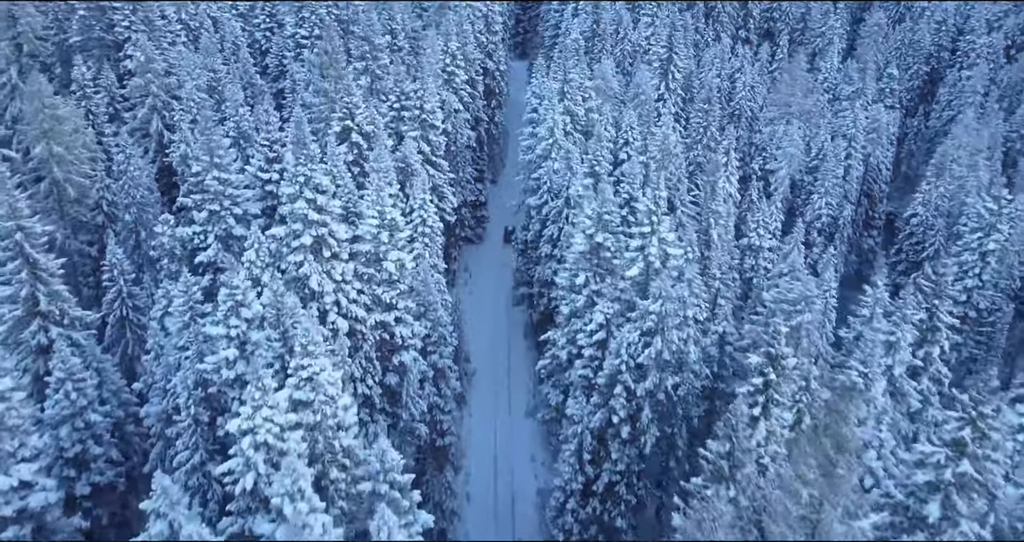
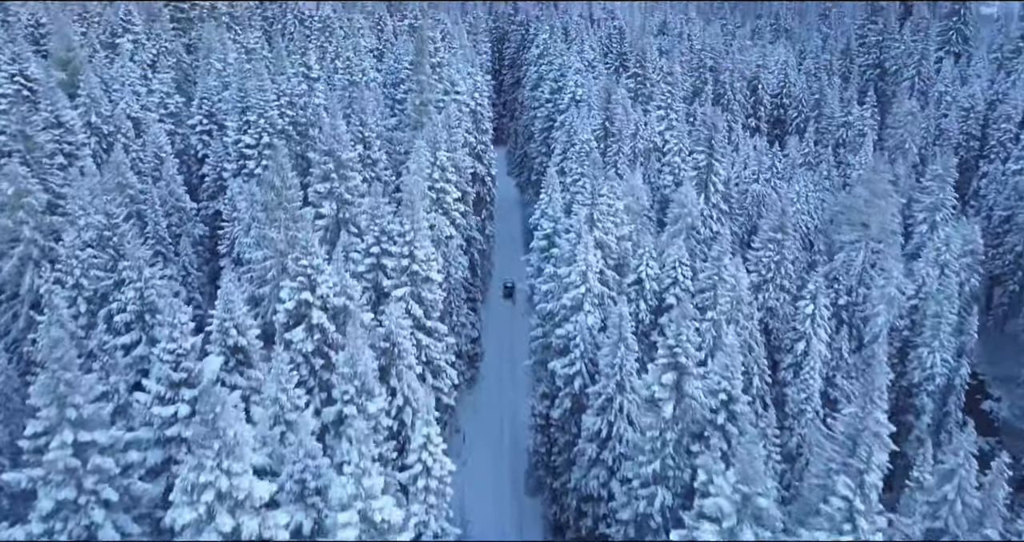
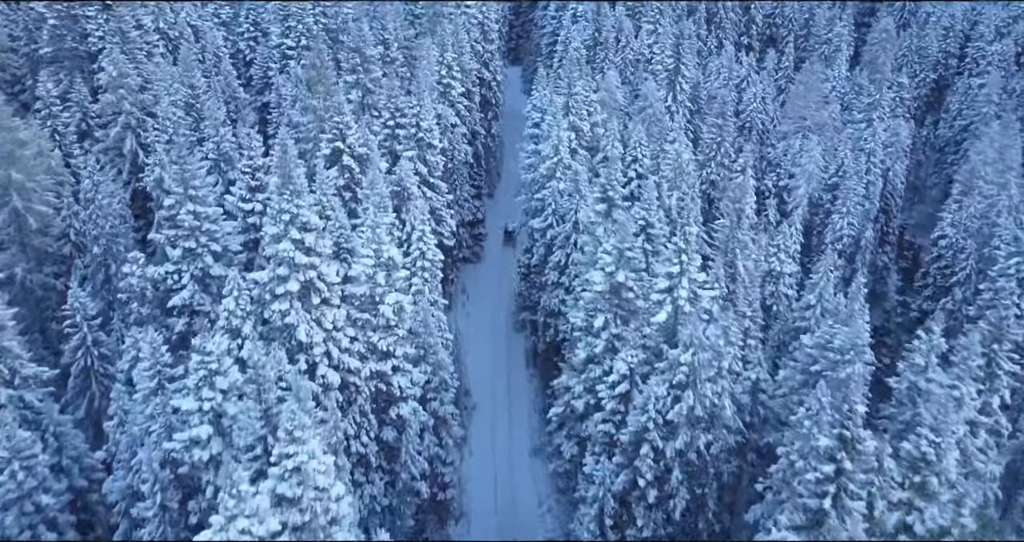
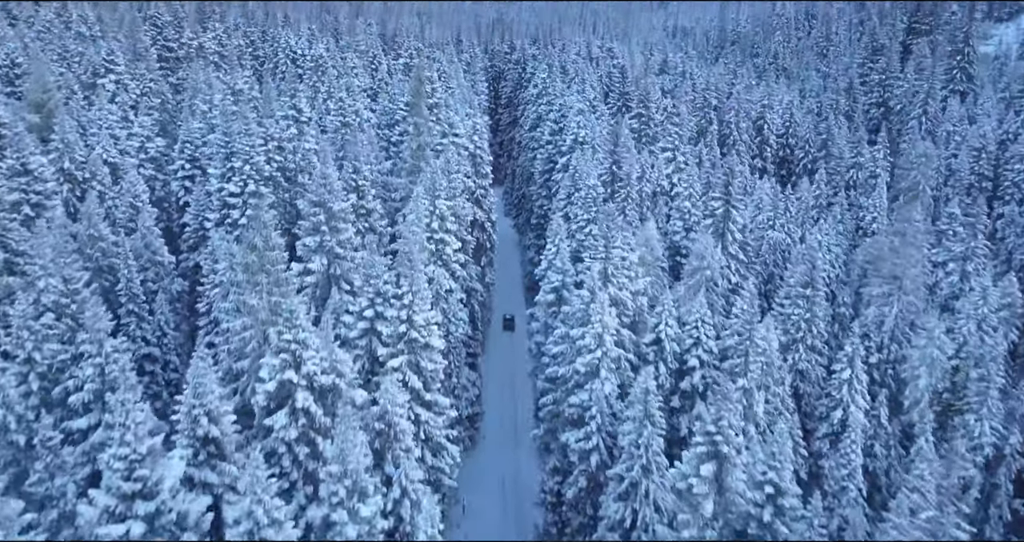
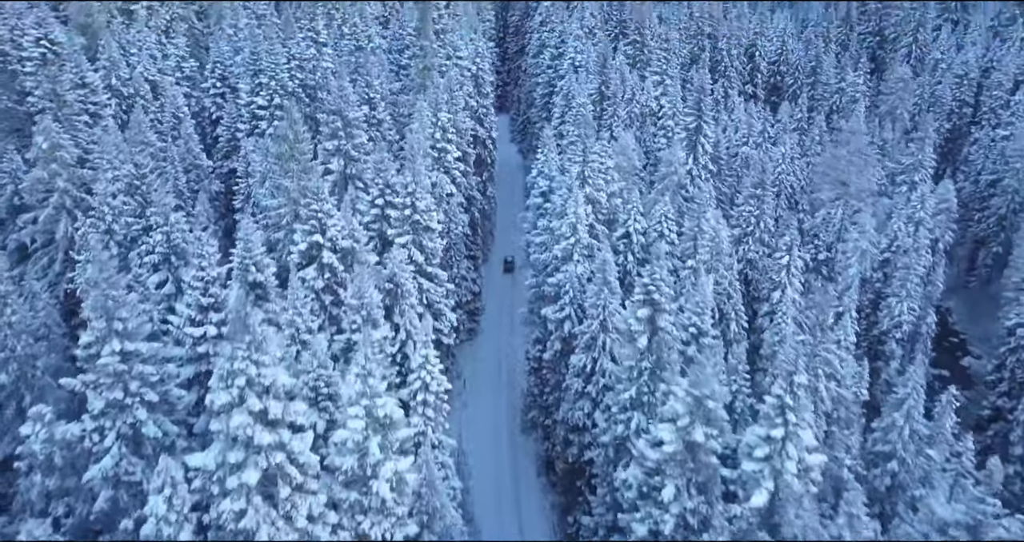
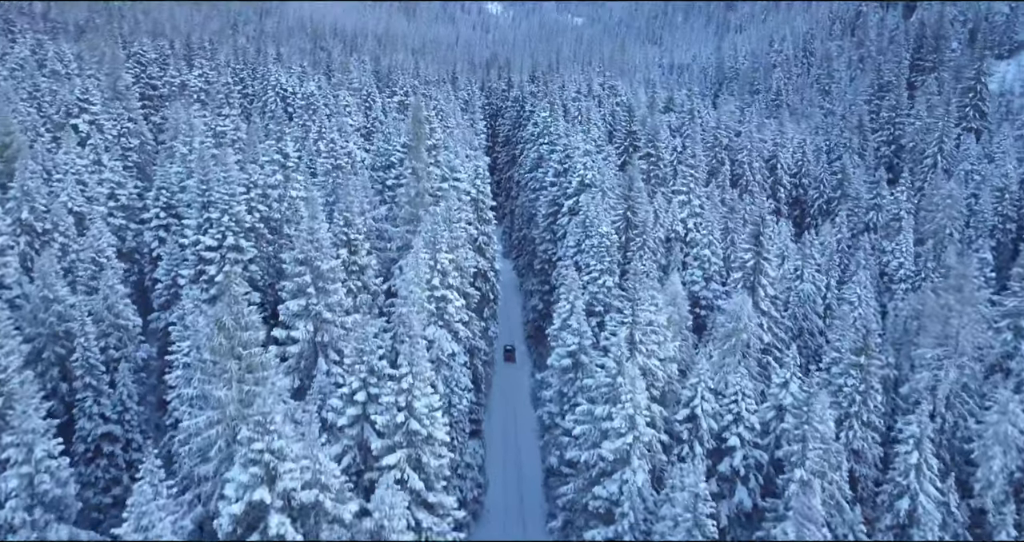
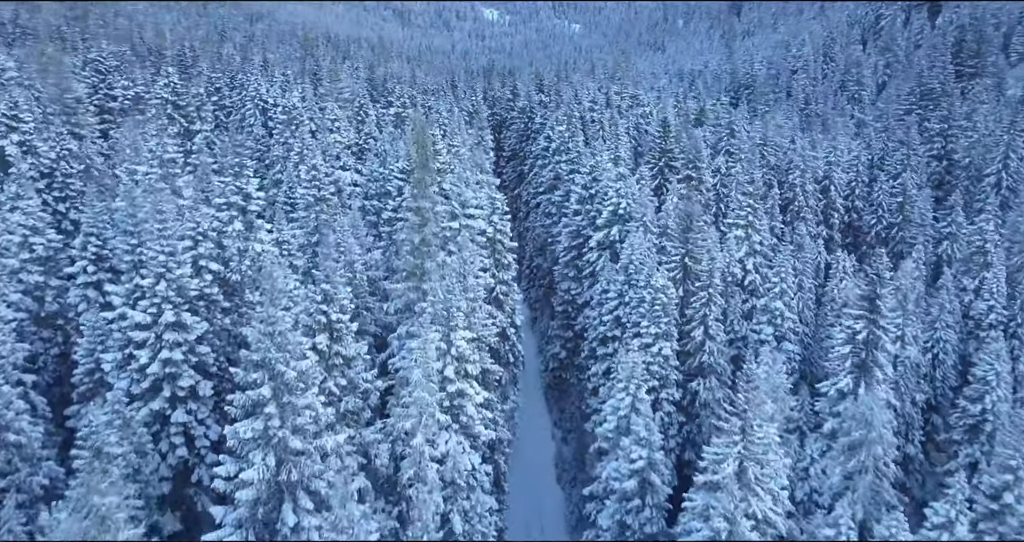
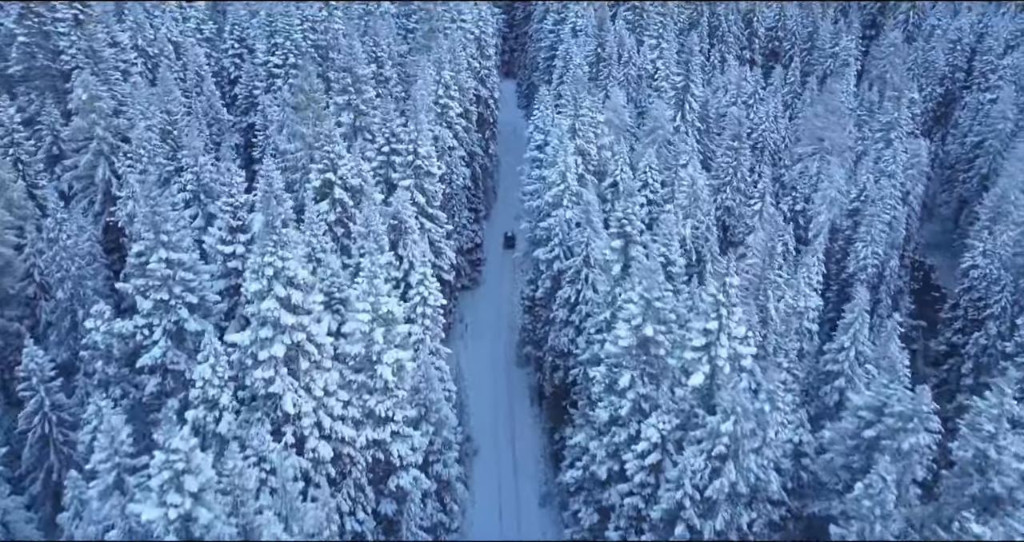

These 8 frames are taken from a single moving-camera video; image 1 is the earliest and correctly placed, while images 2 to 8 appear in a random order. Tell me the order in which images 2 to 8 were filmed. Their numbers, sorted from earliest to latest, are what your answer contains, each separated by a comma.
3, 8, 5, 2, 4, 6, 7
